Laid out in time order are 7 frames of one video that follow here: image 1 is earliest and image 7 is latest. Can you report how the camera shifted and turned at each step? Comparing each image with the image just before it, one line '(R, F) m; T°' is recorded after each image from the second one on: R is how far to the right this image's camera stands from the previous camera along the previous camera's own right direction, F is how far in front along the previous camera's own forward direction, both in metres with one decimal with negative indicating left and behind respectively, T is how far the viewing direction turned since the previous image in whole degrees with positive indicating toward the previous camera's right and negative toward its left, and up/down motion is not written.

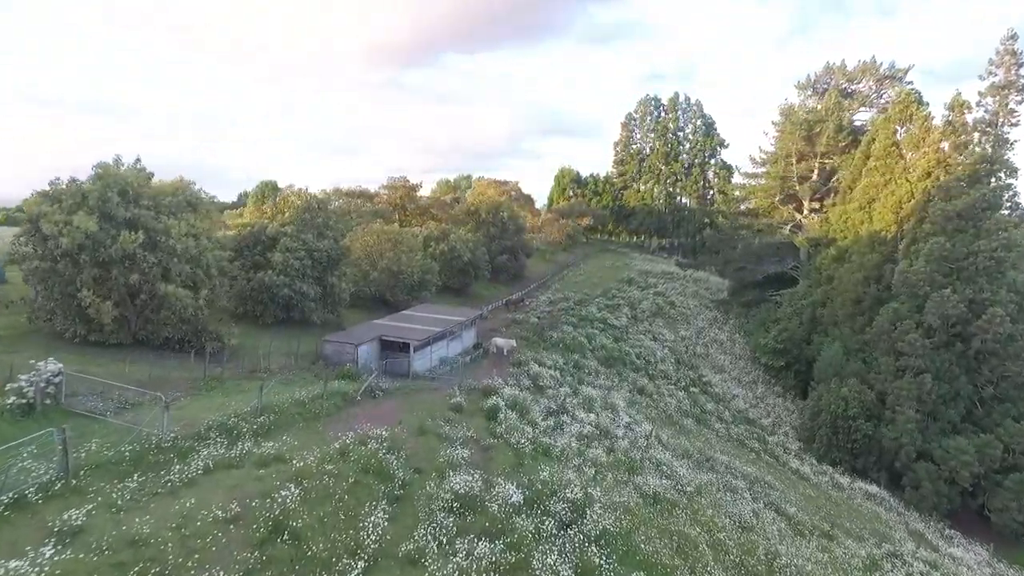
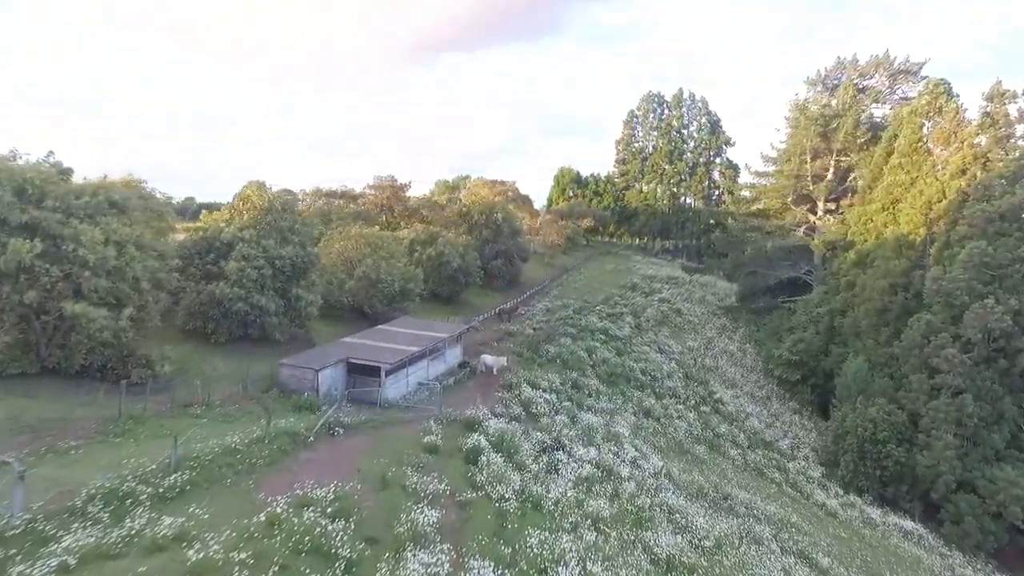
(+0.4, +3.2) m; 0°
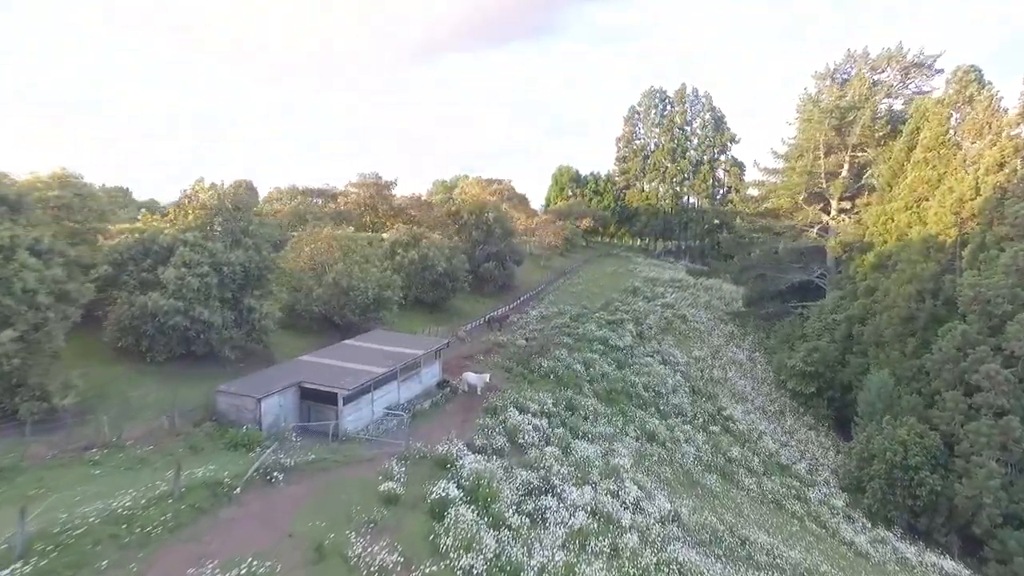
(+0.5, +3.0) m; 0°
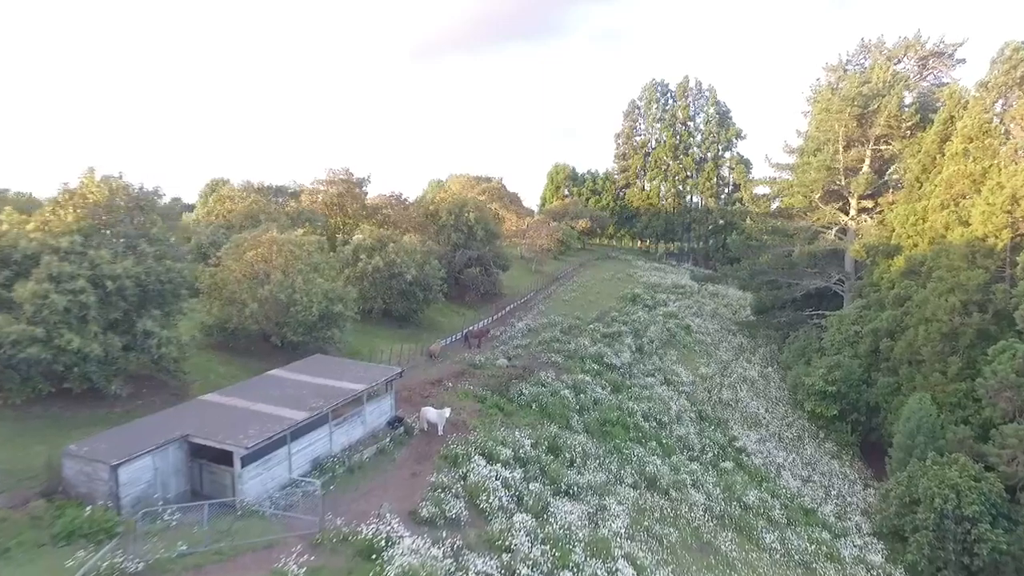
(+0.9, +4.3) m; 0°
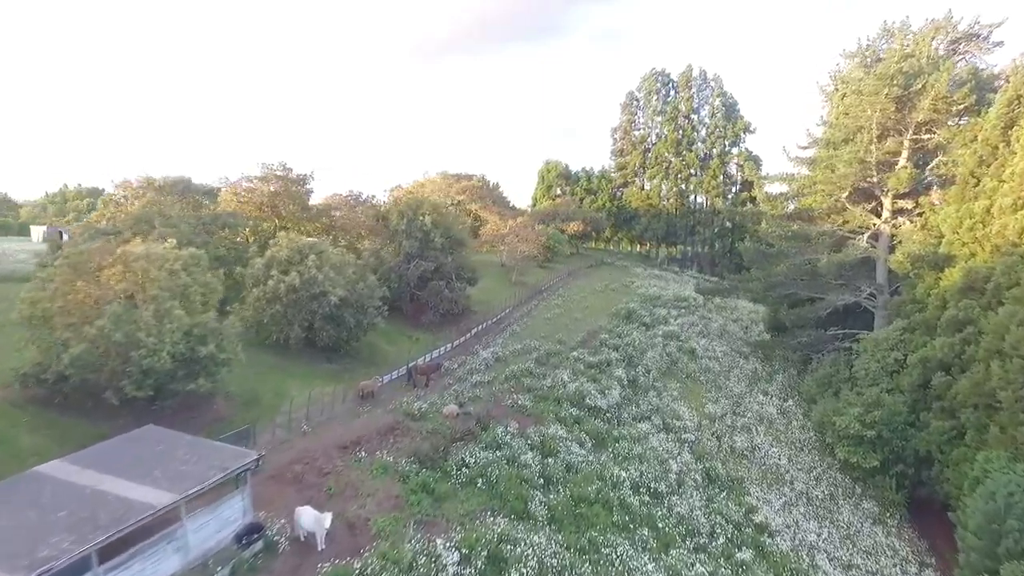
(+1.7, +6.4) m; 0°
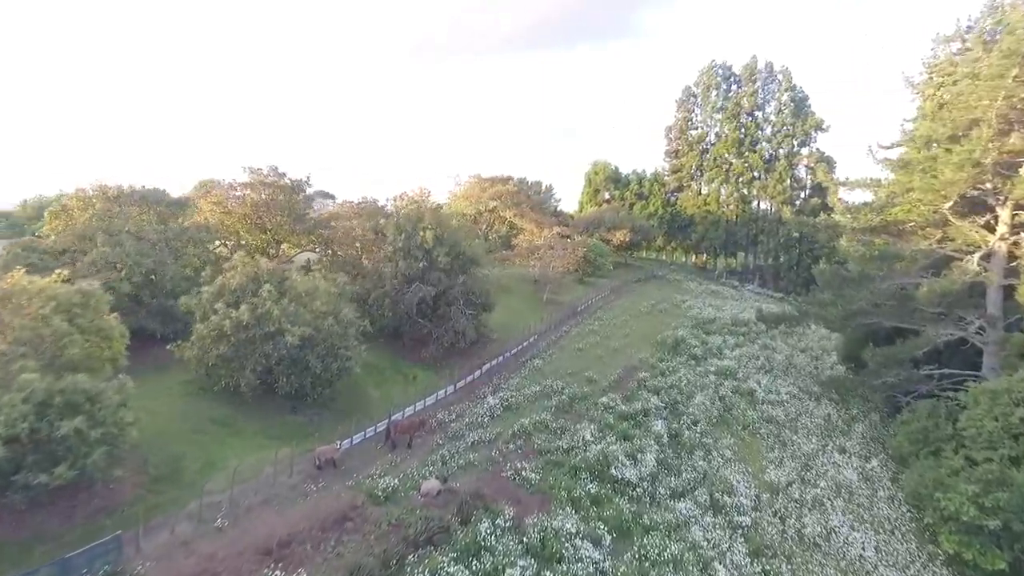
(+1.5, +5.1) m; -5°
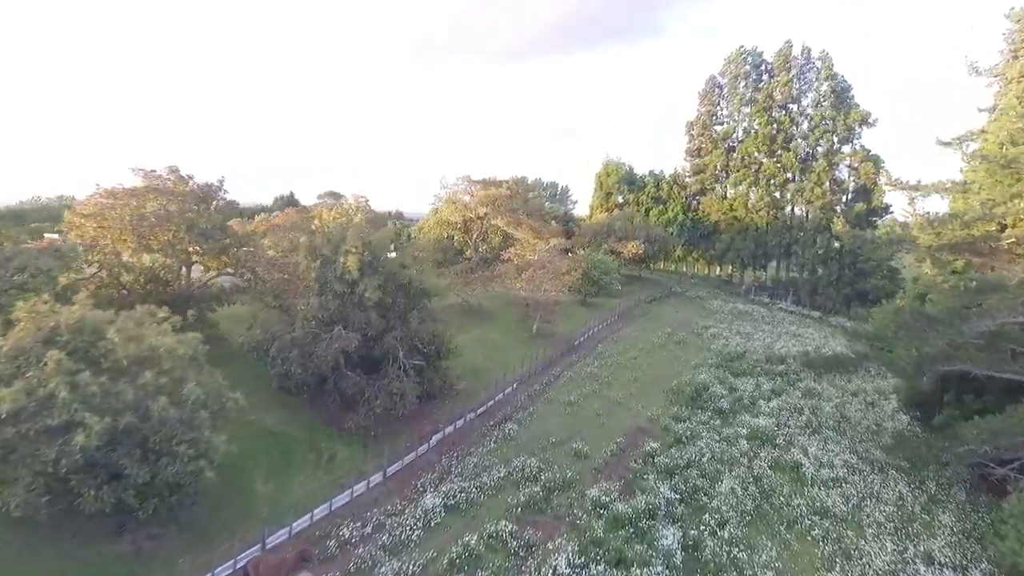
(+1.8, +6.9) m; -2°
